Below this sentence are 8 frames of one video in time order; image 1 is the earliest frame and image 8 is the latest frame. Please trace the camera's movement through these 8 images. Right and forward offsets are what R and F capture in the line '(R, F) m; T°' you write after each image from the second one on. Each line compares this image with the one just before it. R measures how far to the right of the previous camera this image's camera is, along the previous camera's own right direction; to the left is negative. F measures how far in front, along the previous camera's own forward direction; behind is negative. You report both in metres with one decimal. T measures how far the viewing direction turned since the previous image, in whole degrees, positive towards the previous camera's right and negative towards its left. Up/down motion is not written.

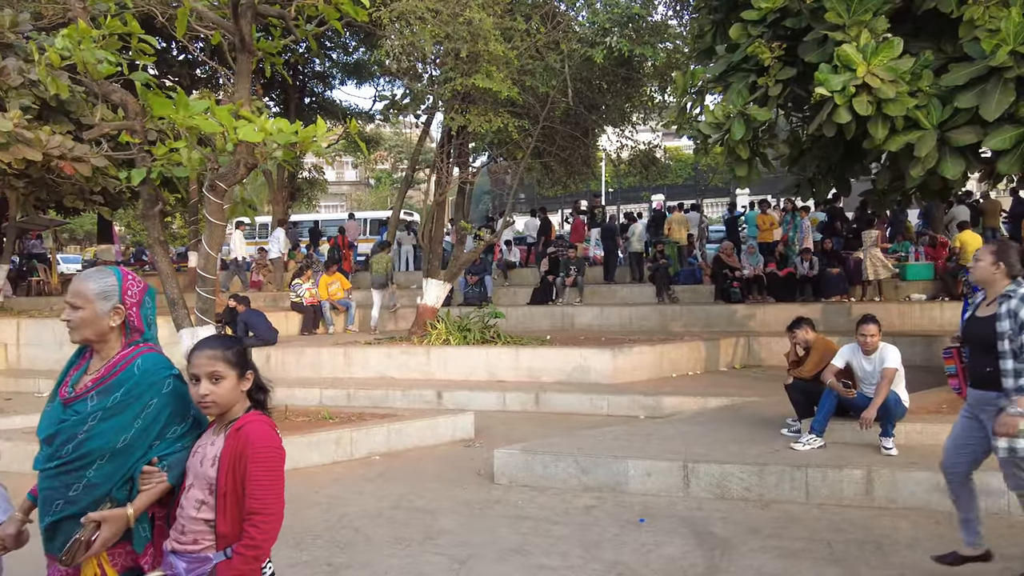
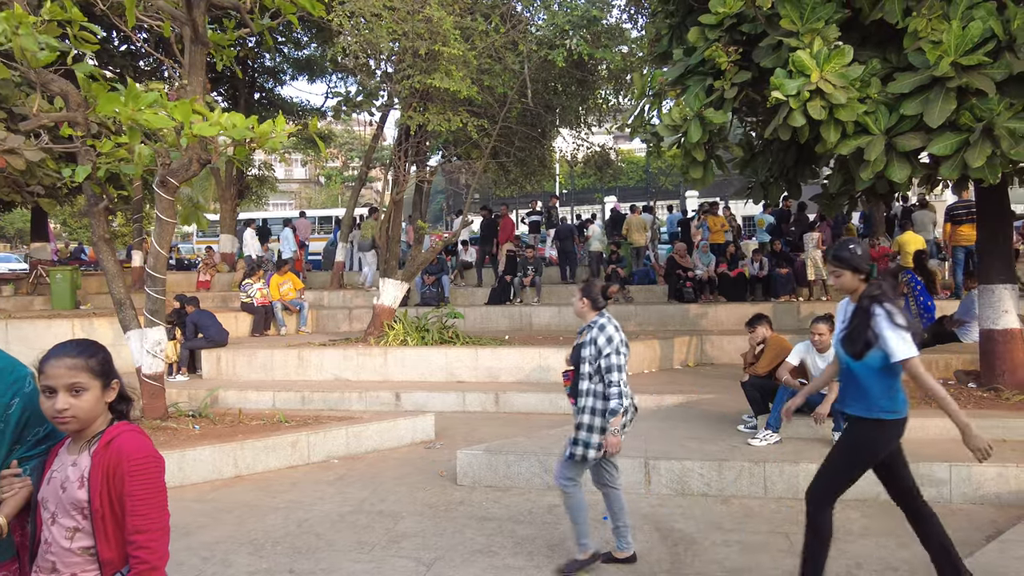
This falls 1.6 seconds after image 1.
(-0.1, 0.0) m; +4°
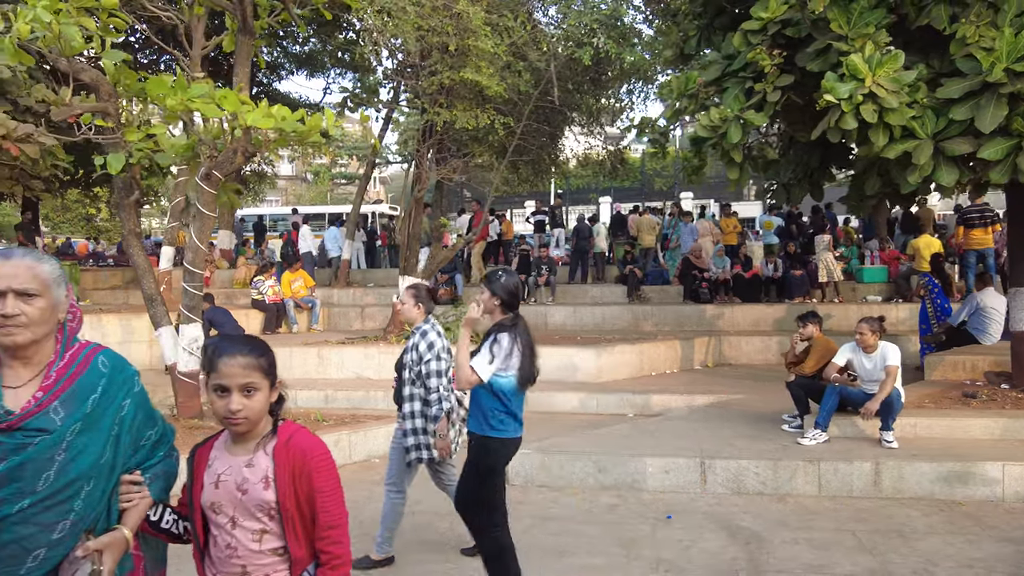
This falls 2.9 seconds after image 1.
(-0.7, 0.0) m; +2°
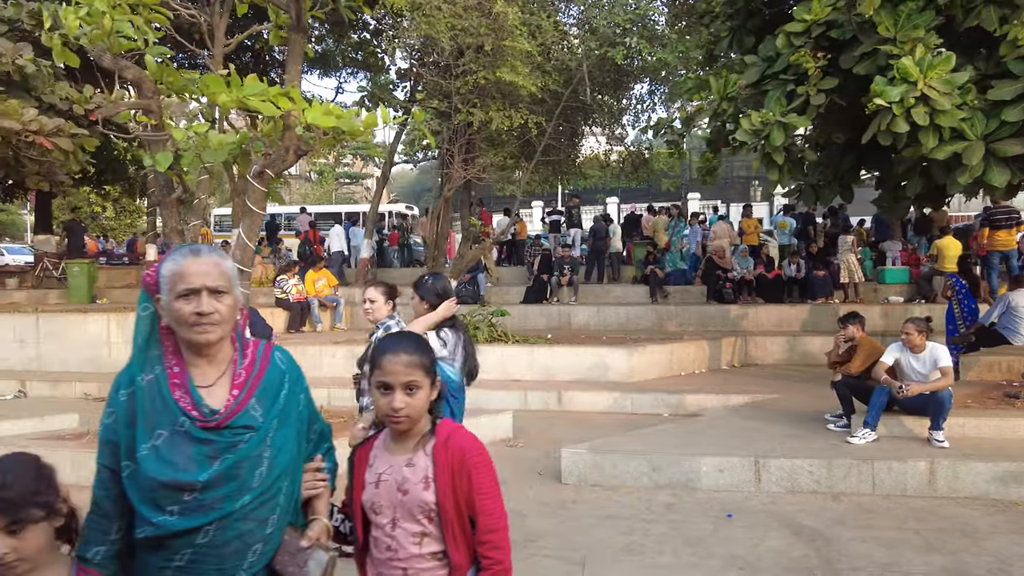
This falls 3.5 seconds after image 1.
(-0.6, 0.0) m; 0°
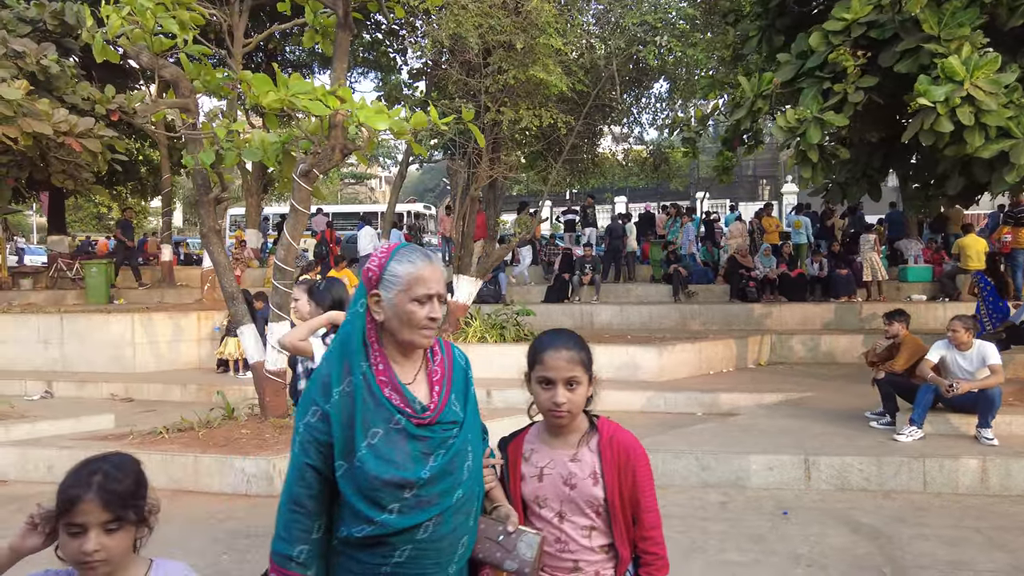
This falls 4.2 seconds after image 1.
(-0.5, 0.0) m; 0°
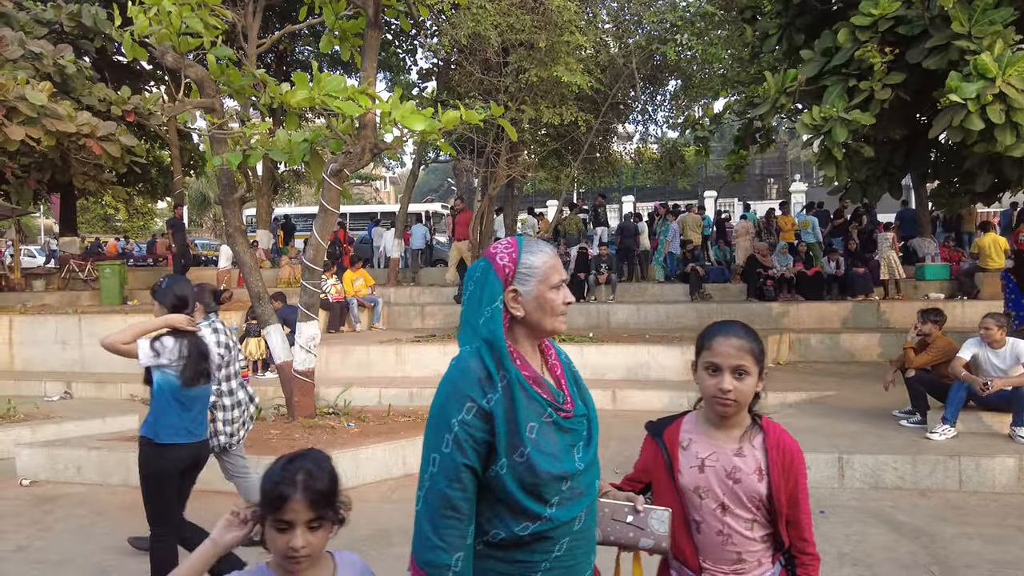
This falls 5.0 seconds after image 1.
(-0.3, 0.0) m; 0°
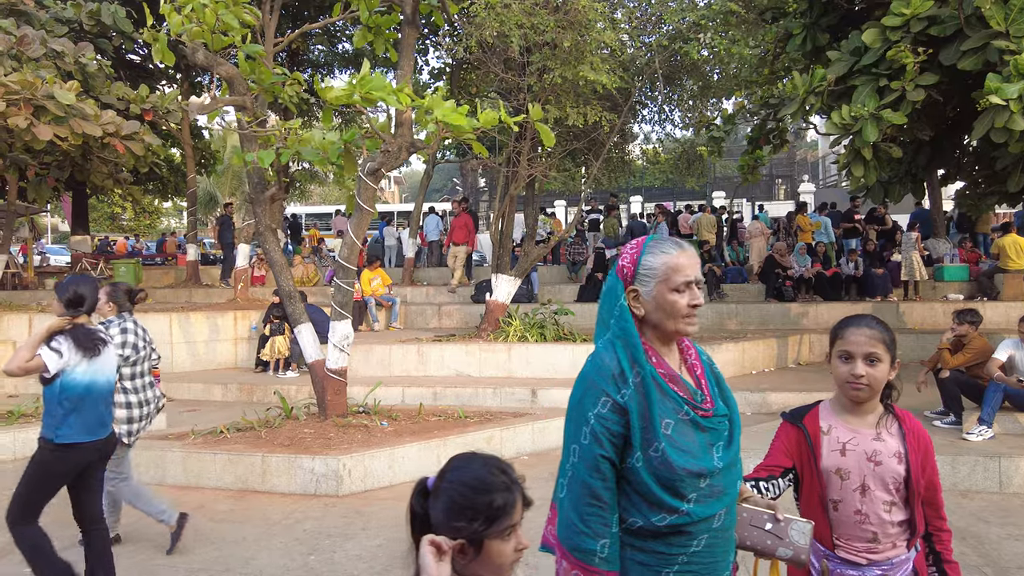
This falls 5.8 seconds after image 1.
(-0.4, 0.0) m; 0°
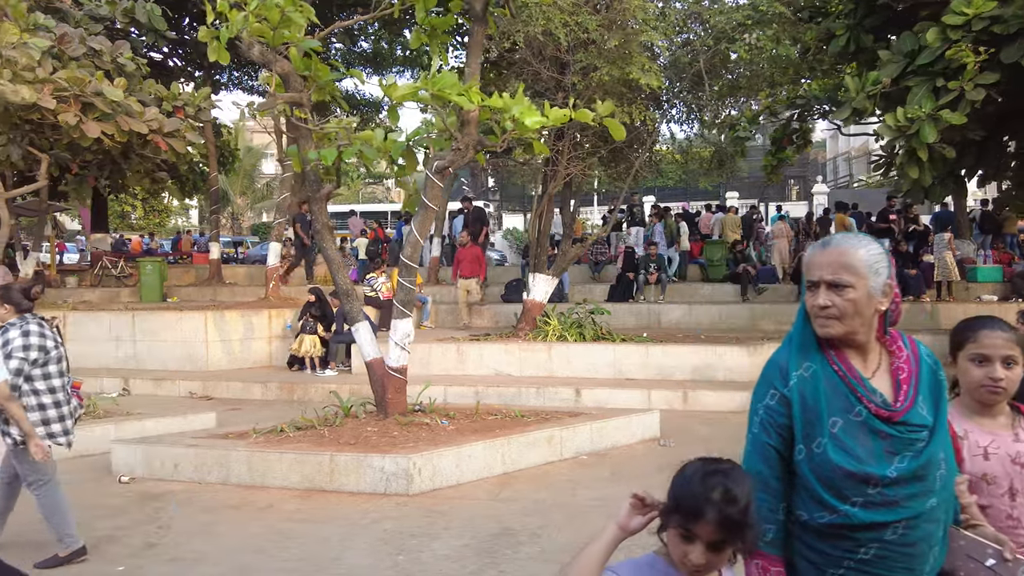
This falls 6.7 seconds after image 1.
(-0.7, 0.0) m; 0°
